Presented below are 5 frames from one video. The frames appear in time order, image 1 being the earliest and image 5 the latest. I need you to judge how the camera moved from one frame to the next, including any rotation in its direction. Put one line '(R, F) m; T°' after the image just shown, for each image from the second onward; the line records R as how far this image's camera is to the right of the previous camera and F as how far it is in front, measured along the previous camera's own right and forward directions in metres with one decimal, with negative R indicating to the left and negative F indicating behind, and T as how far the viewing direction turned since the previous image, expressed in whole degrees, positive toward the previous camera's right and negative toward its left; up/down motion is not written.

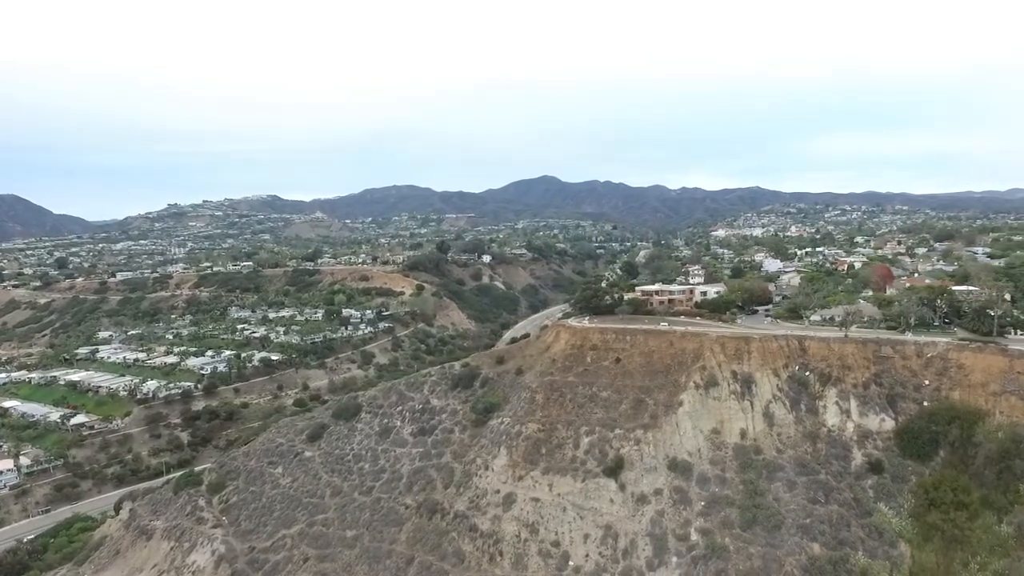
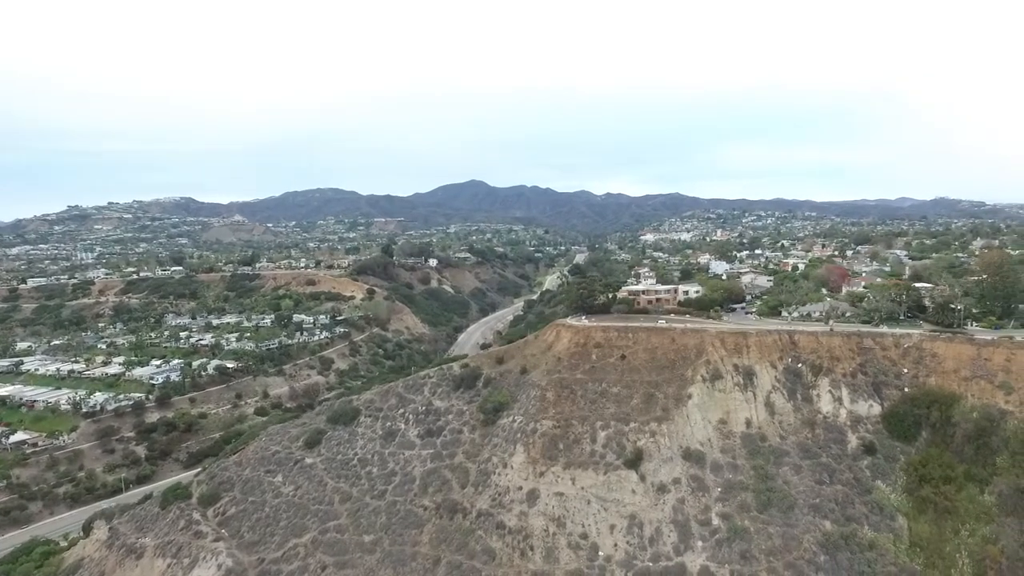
(-5.2, -0.3) m; +7°
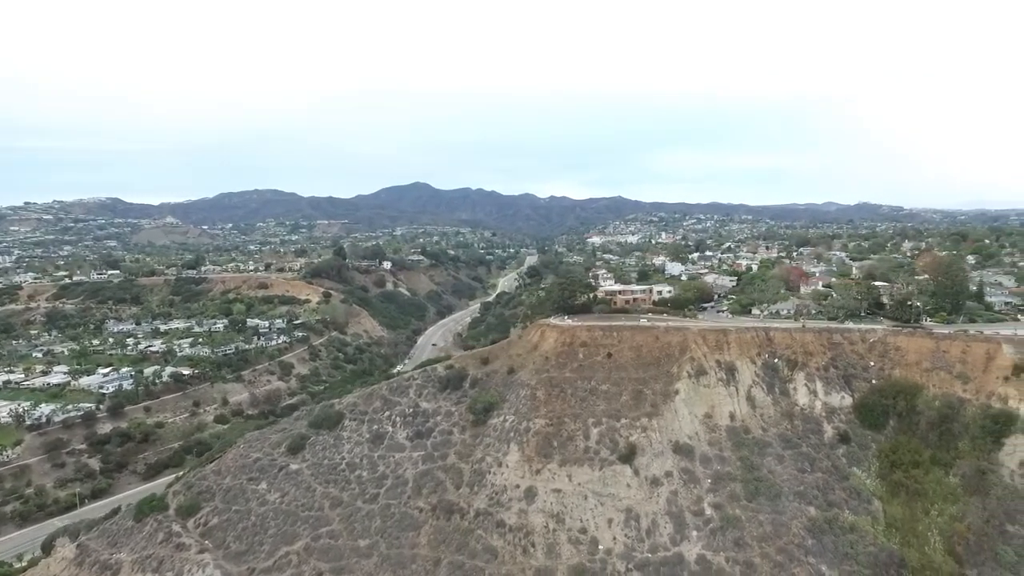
(-2.9, -0.2) m; +5°
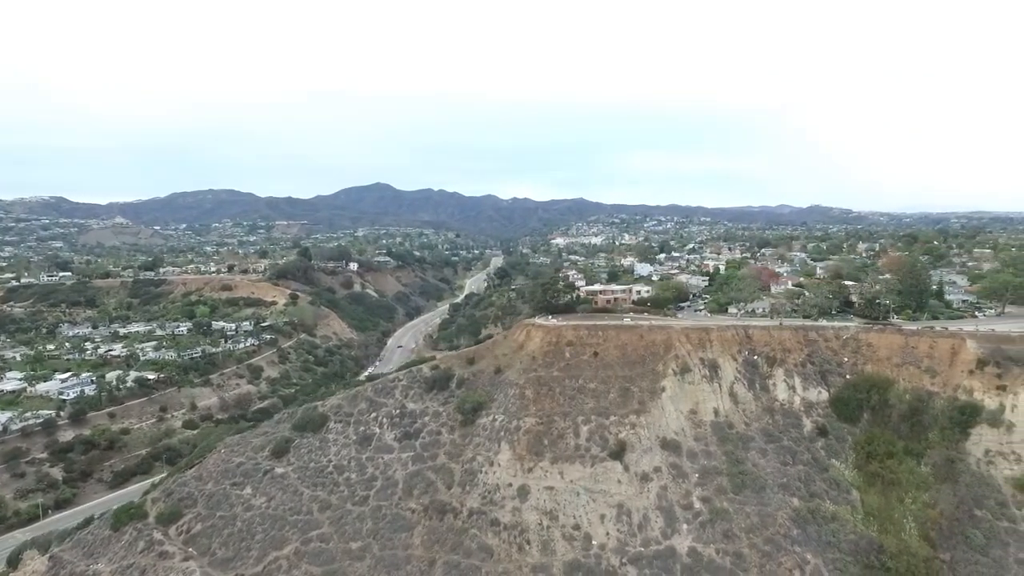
(-1.8, -0.2) m; +4°
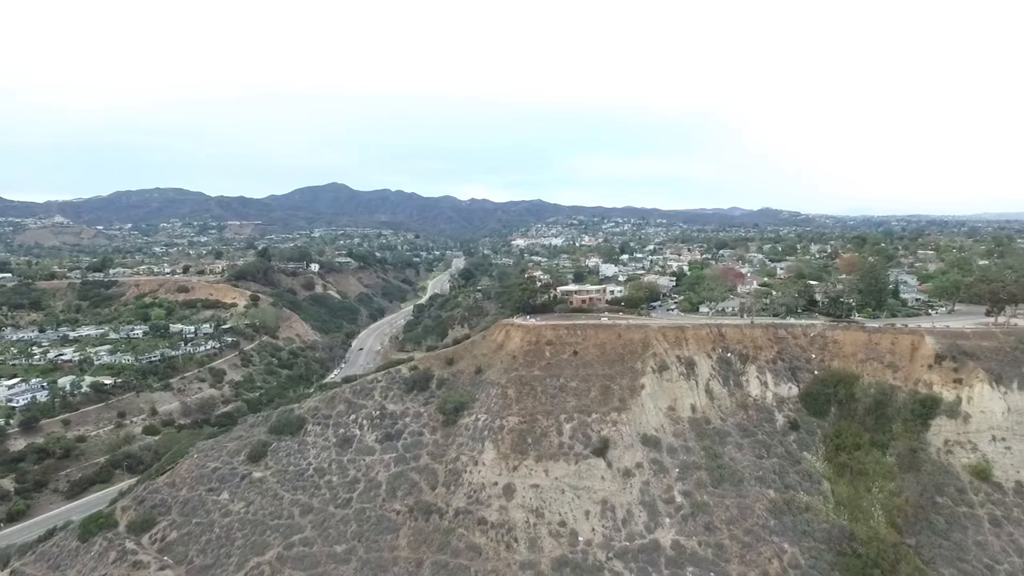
(-1.6, -0.1) m; +4°
